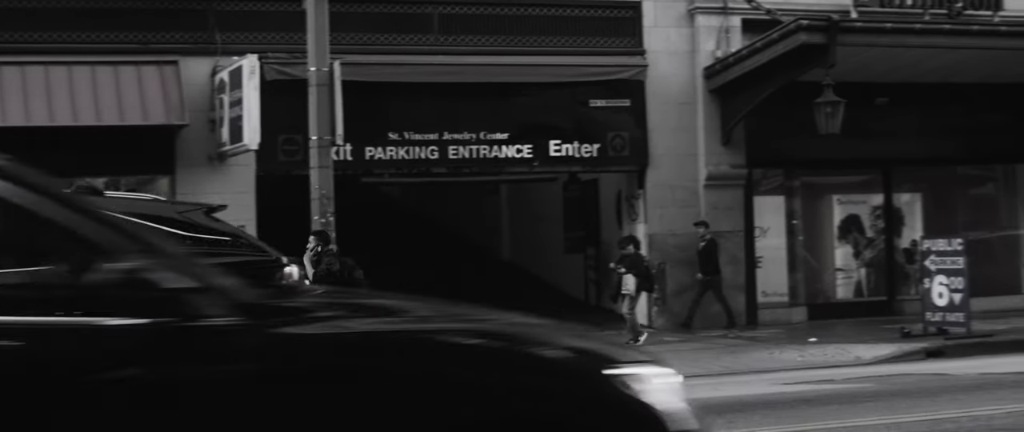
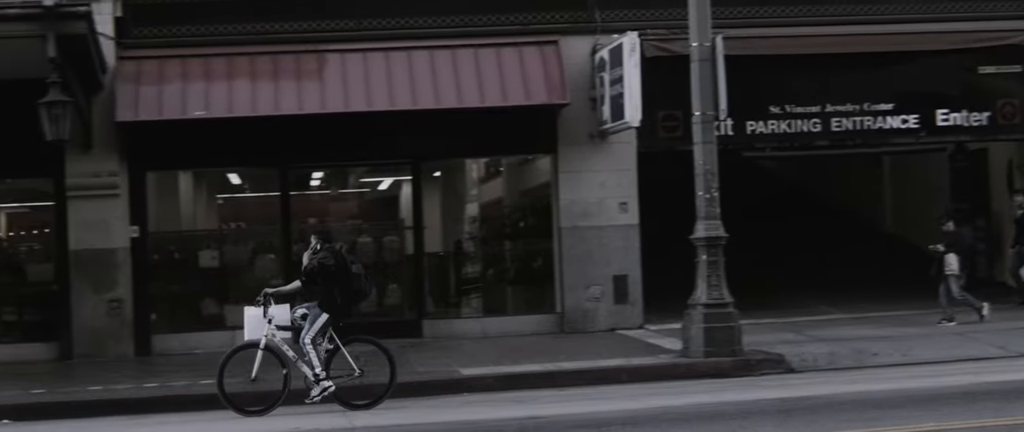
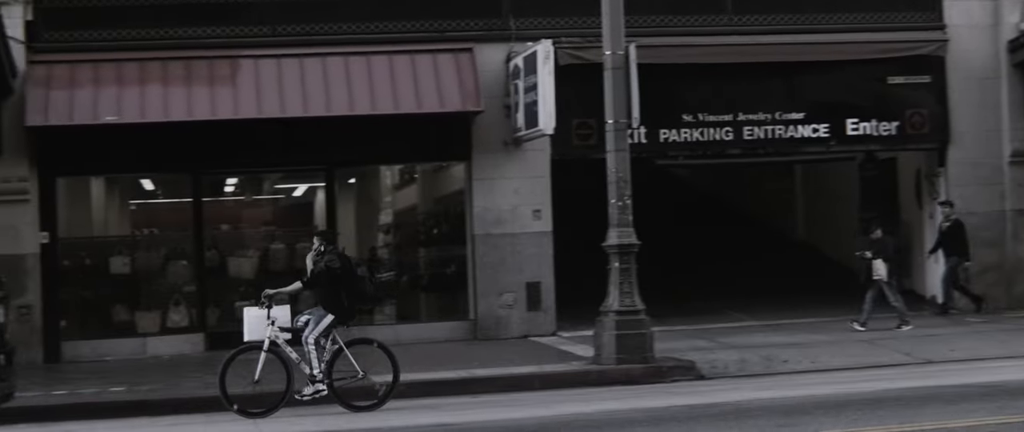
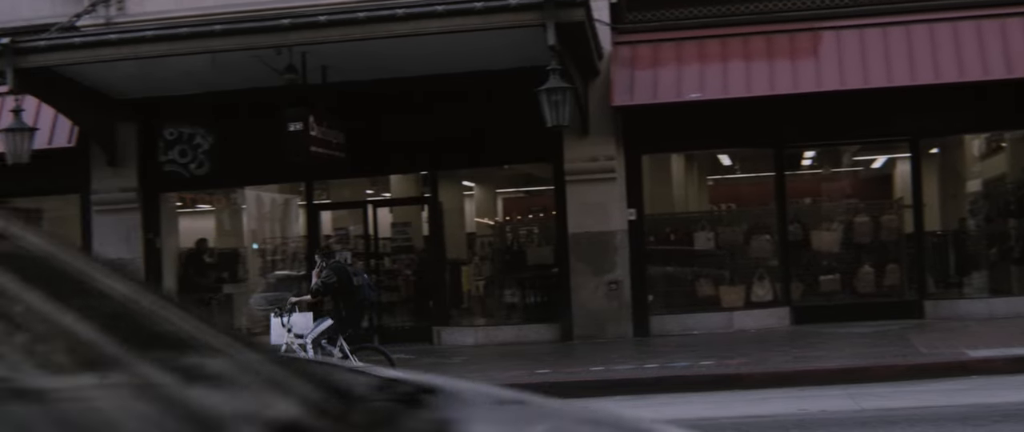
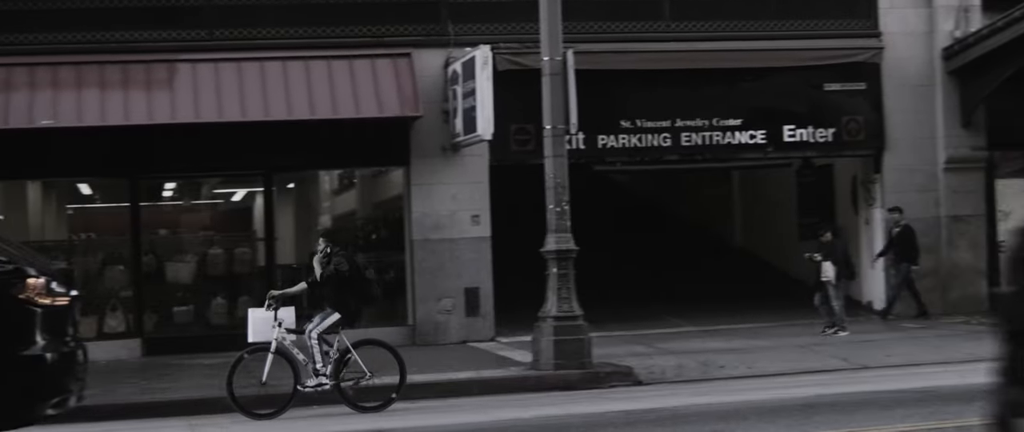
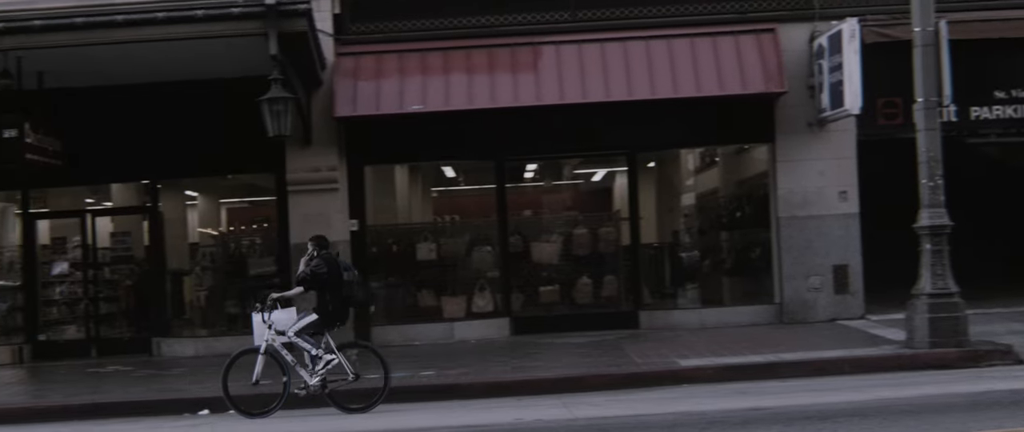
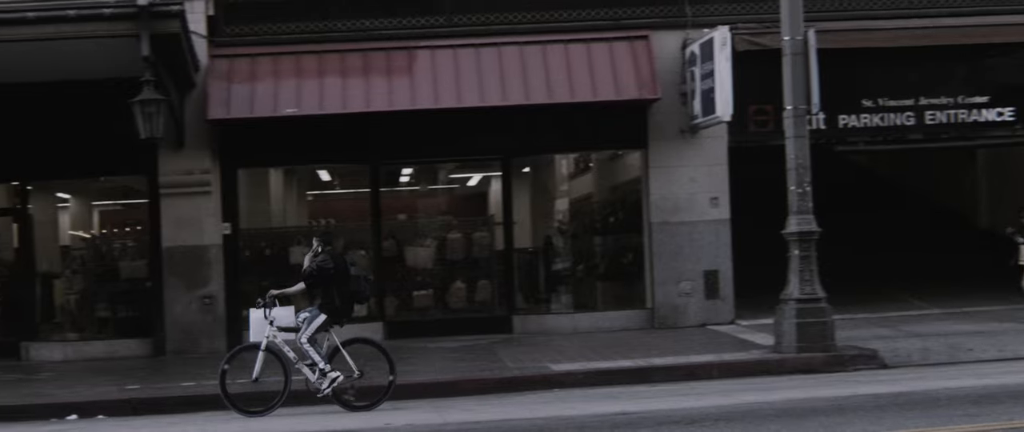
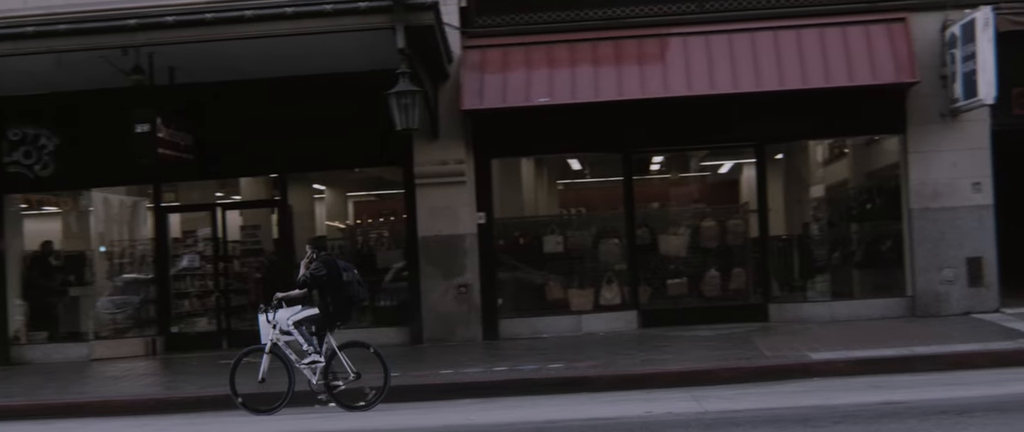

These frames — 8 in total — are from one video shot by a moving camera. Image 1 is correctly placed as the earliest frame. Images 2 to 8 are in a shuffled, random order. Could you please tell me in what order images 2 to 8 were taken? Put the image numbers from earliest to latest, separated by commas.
5, 3, 2, 7, 6, 8, 4
